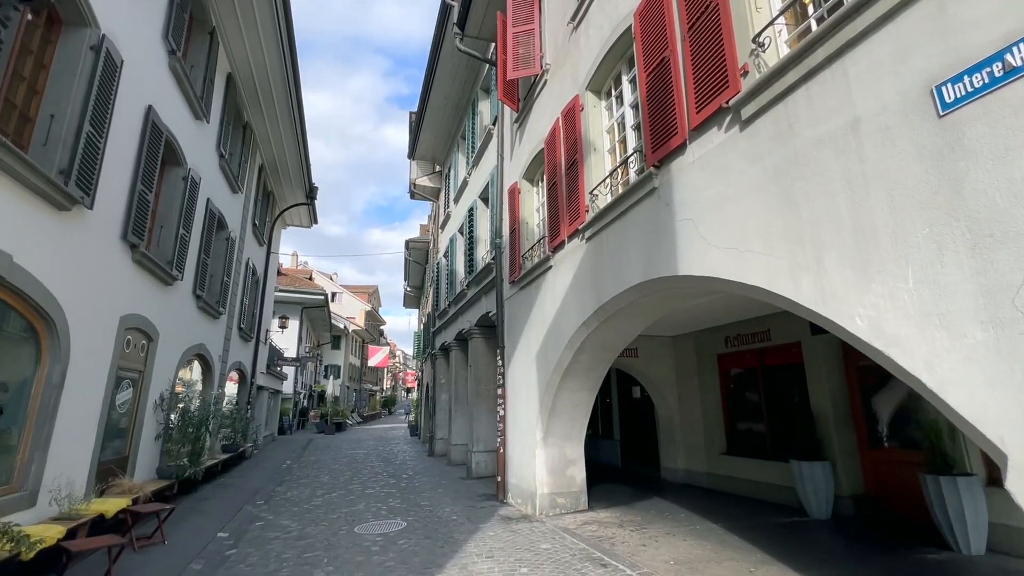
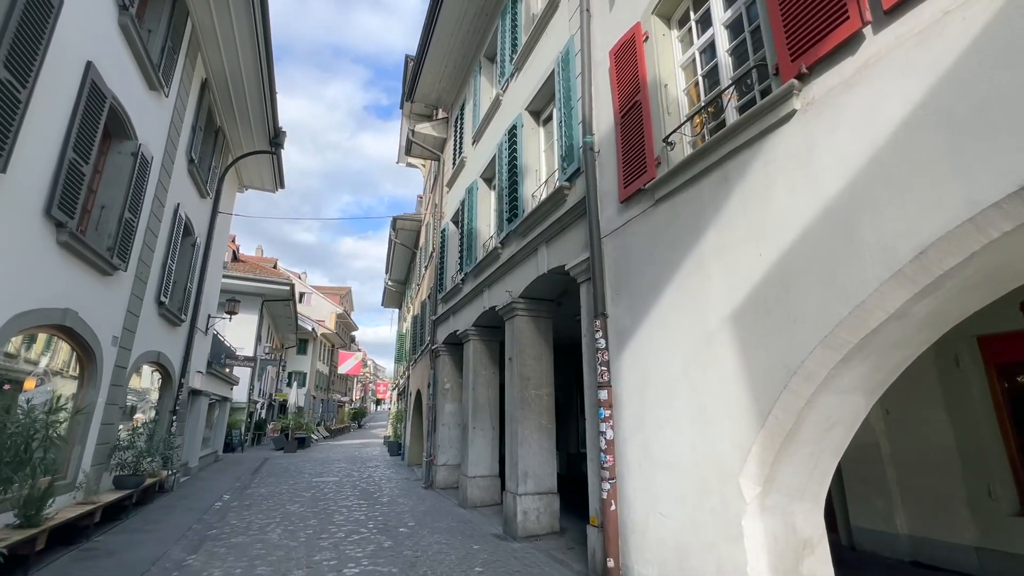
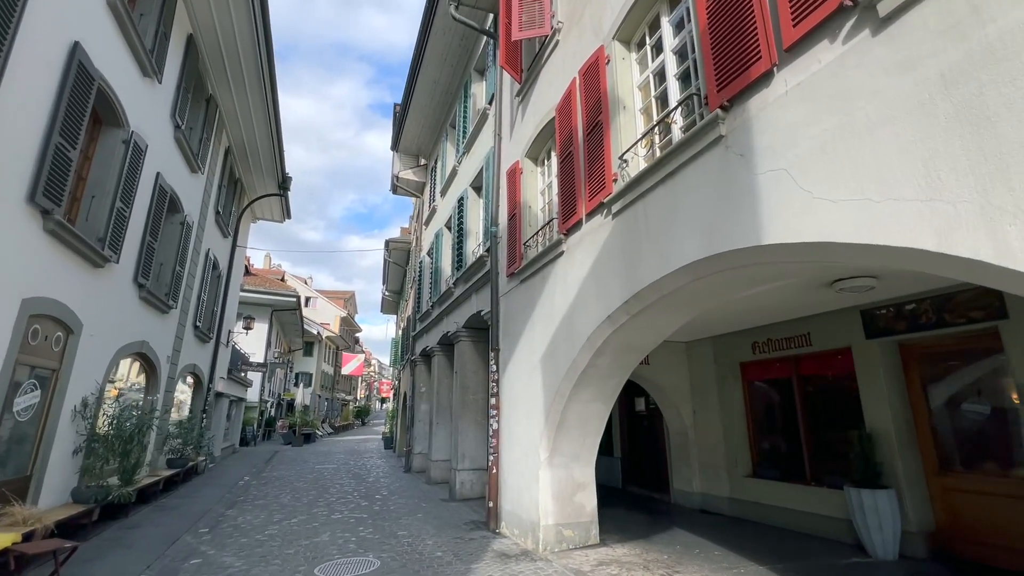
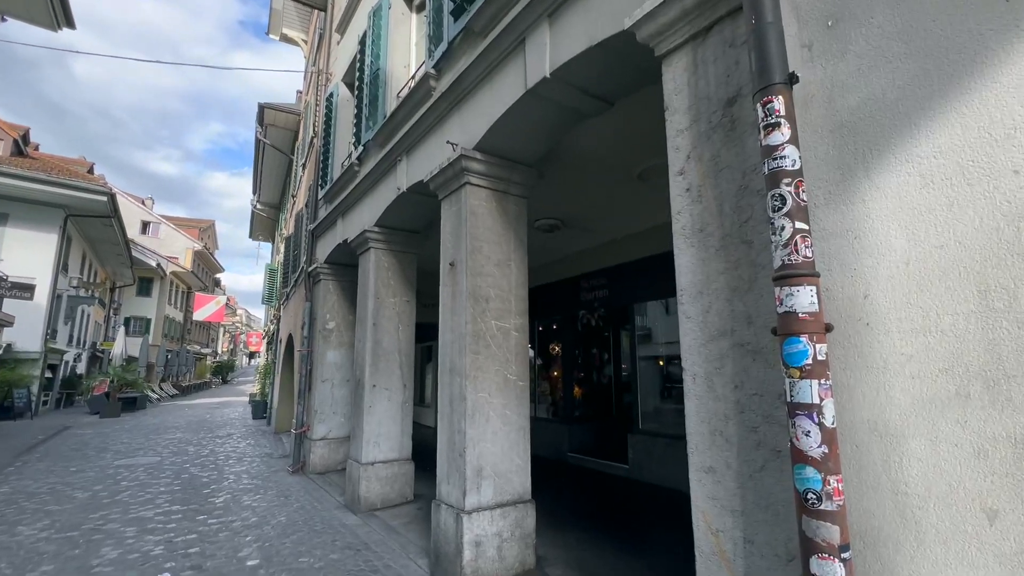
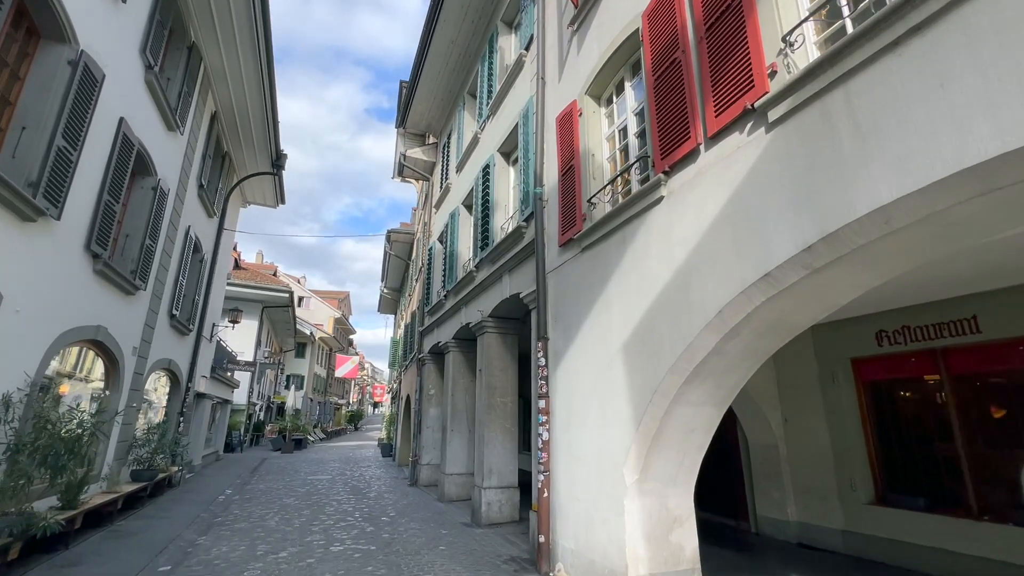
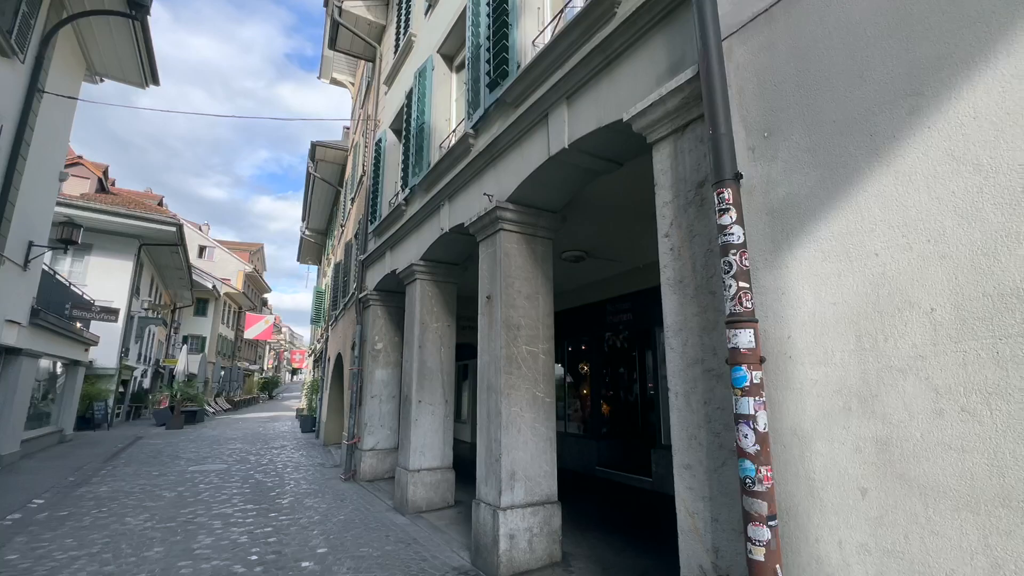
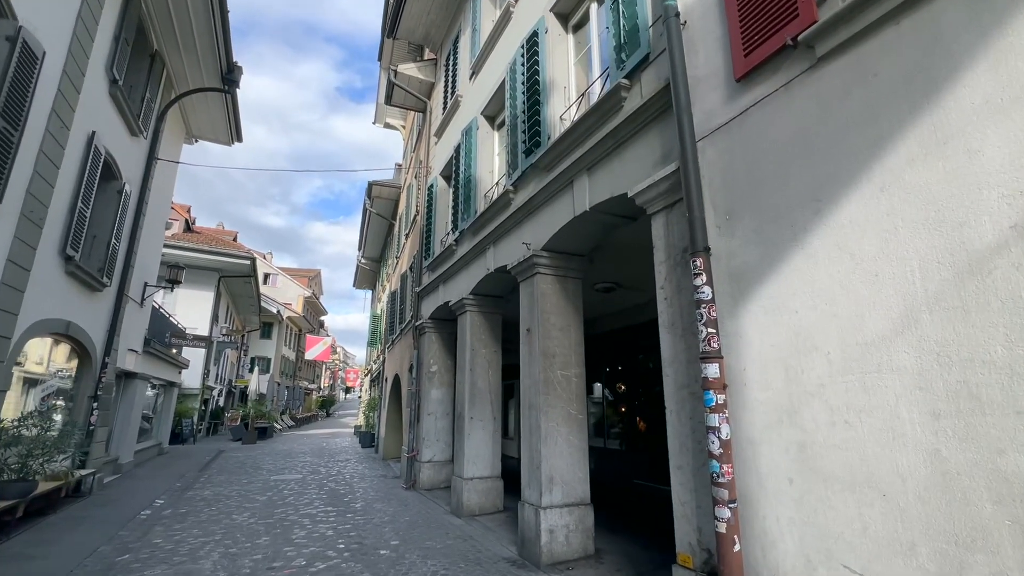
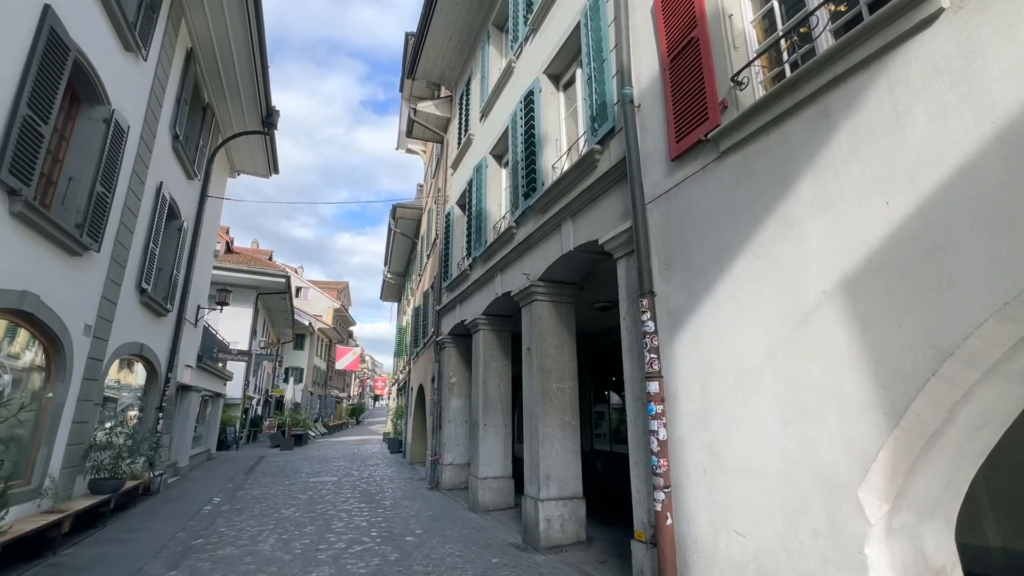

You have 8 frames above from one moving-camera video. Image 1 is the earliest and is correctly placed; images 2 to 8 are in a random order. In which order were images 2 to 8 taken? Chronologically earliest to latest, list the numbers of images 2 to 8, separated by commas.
3, 5, 2, 8, 7, 6, 4
